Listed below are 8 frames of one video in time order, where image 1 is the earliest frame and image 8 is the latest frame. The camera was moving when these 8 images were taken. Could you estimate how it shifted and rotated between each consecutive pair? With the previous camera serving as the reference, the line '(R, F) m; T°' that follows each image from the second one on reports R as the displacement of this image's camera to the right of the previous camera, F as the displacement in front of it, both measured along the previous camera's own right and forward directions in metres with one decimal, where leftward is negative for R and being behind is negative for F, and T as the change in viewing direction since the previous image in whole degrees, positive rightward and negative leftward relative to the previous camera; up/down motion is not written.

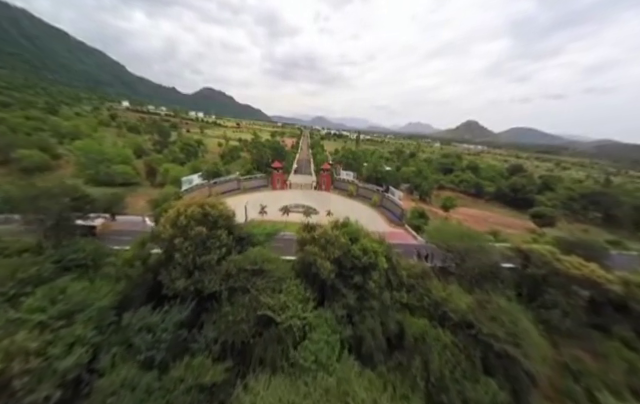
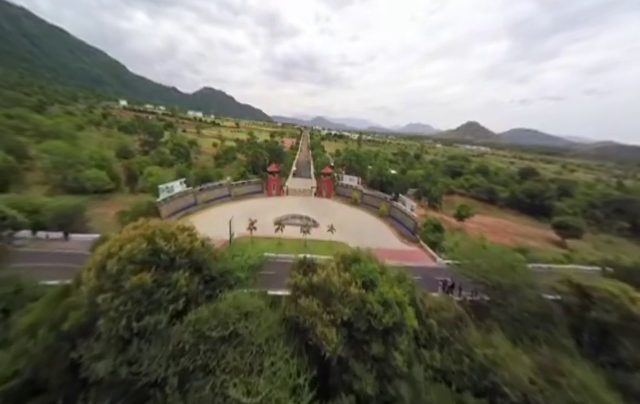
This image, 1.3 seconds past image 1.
(0.0, +3.3) m; 0°
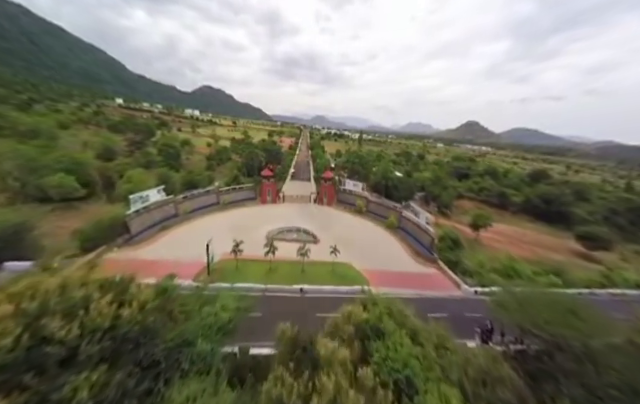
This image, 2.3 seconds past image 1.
(-0.1, +3.1) m; 0°
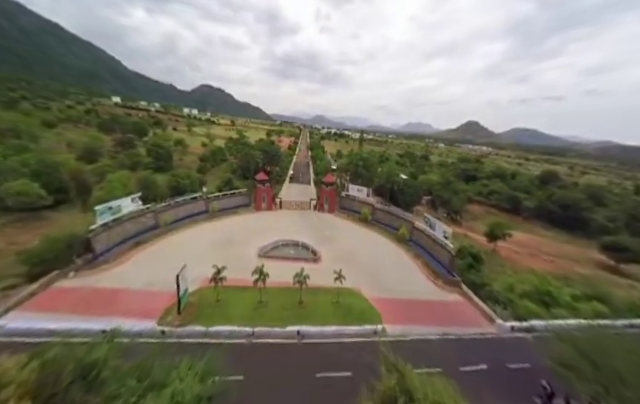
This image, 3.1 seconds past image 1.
(-0.1, +2.6) m; 0°
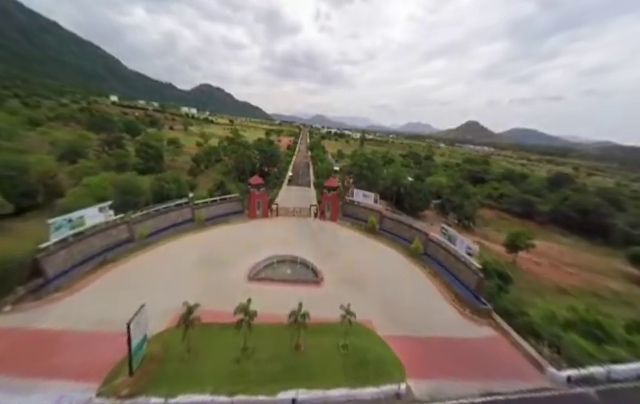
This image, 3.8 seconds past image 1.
(-0.2, +2.5) m; 0°
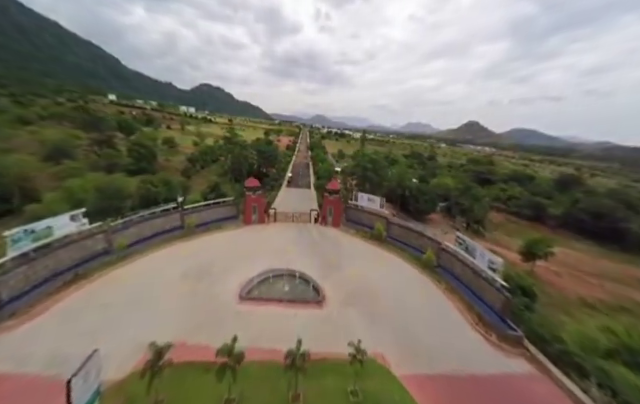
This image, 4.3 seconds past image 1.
(-0.1, +1.7) m; 0°
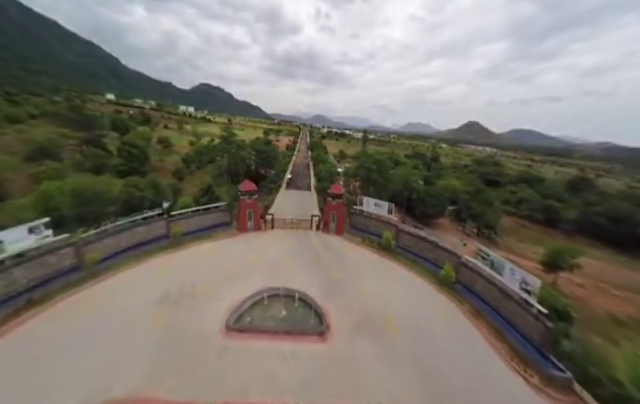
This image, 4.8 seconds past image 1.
(-0.2, +1.9) m; 0°
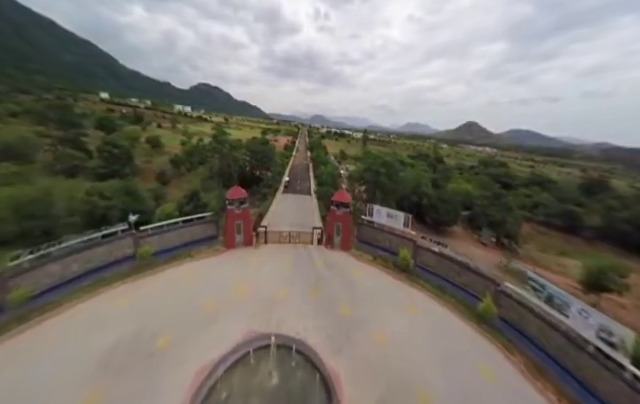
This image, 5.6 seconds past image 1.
(-0.3, +2.9) m; 0°
